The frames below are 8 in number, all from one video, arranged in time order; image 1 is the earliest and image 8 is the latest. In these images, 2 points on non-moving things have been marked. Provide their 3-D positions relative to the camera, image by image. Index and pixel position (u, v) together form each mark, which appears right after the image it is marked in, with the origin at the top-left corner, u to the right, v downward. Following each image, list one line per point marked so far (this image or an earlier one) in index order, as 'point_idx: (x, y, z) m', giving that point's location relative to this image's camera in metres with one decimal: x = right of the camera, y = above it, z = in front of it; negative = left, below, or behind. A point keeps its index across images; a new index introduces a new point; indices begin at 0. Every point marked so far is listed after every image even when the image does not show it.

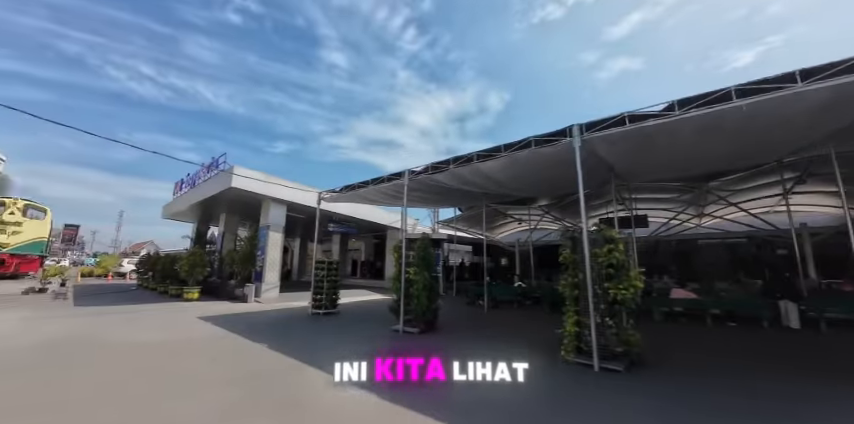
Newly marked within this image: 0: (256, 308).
0: (-5.7, -3.2, +10.2) m
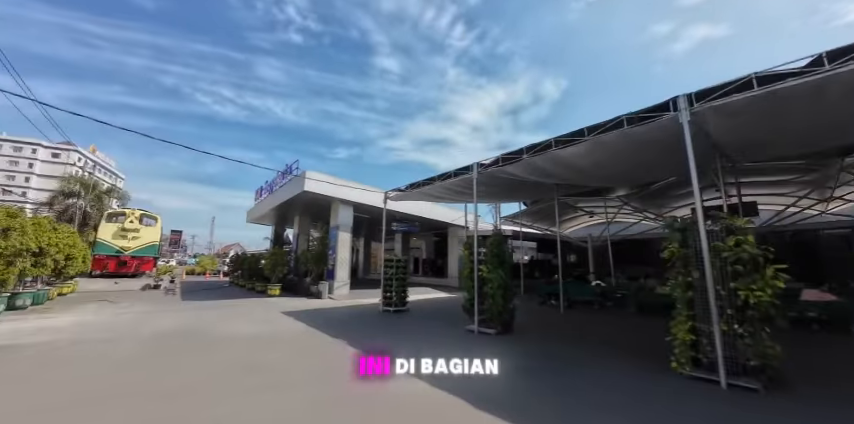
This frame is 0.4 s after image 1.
0: (-3.4, -3.2, +10.7) m
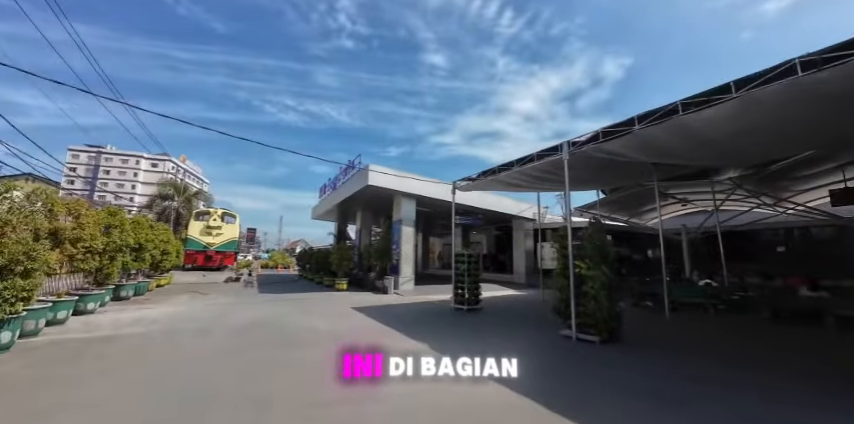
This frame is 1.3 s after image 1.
0: (-1.0, -3.0, +10.5) m
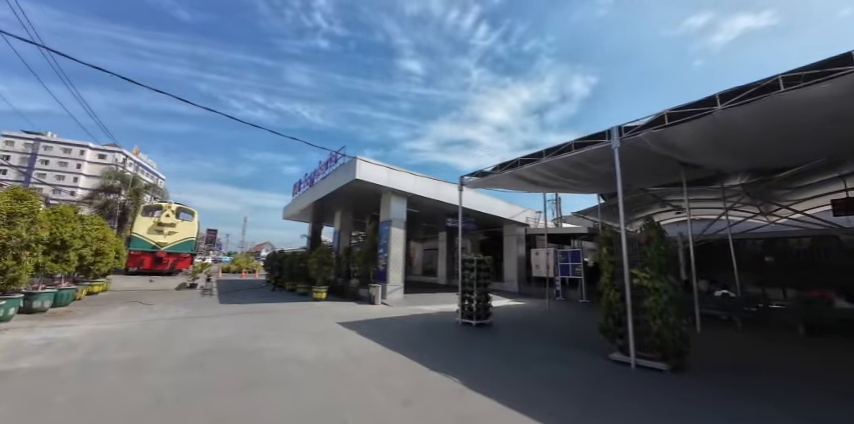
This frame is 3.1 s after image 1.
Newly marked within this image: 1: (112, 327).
0: (-1.2, -2.9, +9.0) m
1: (-6.0, -2.2, +5.8) m
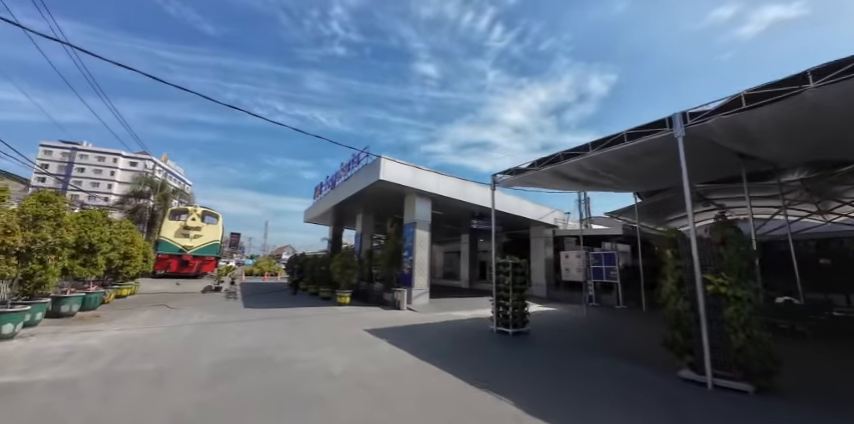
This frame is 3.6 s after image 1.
0: (-0.4, -3.0, +8.6) m
1: (-5.4, -2.2, +5.7) m
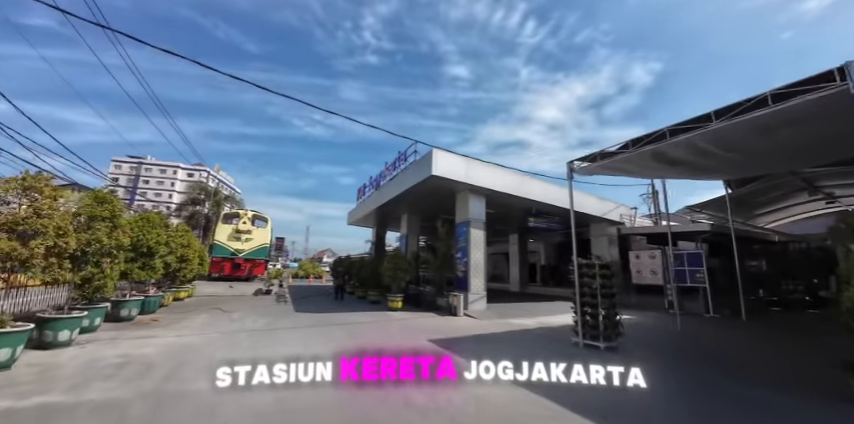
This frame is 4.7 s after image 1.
0: (+1.2, -2.9, +7.7) m
1: (-4.1, -2.2, +5.3) m
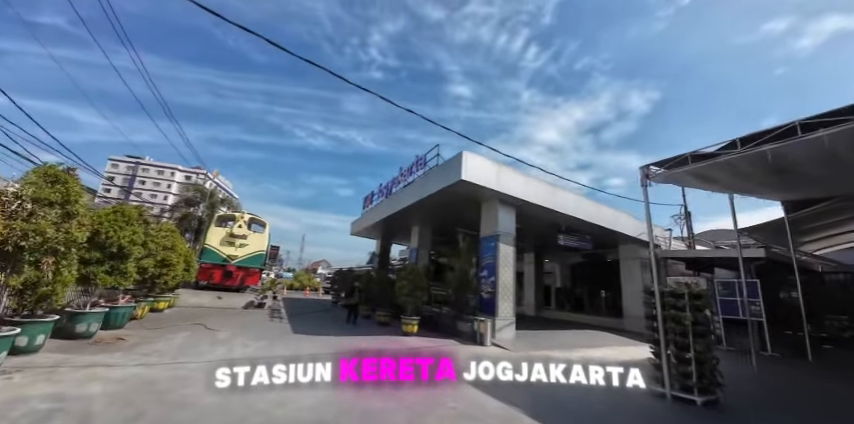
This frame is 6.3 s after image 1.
0: (+1.8, -3.1, +6.4) m
1: (-3.5, -2.1, +4.0) m
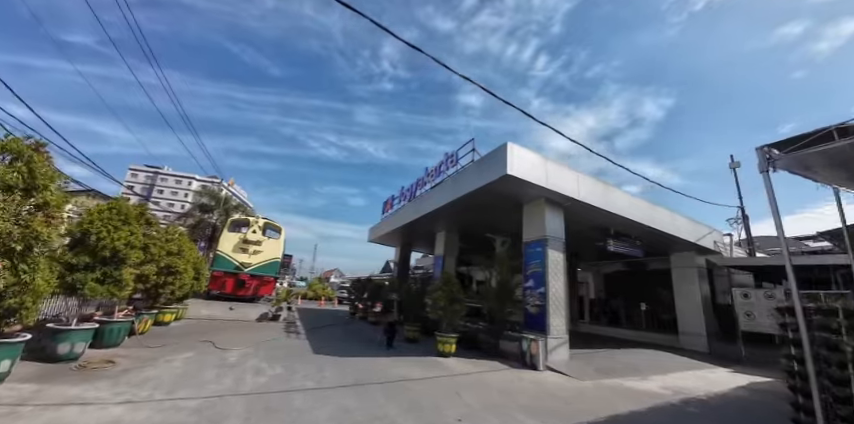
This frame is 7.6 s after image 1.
0: (+2.6, -3.0, +5.2) m
1: (-2.7, -2.0, +3.0) m
